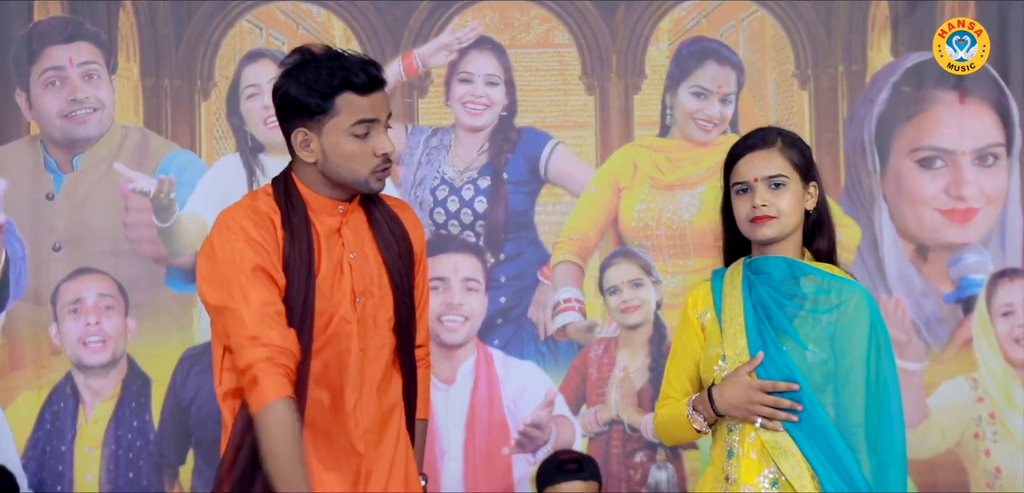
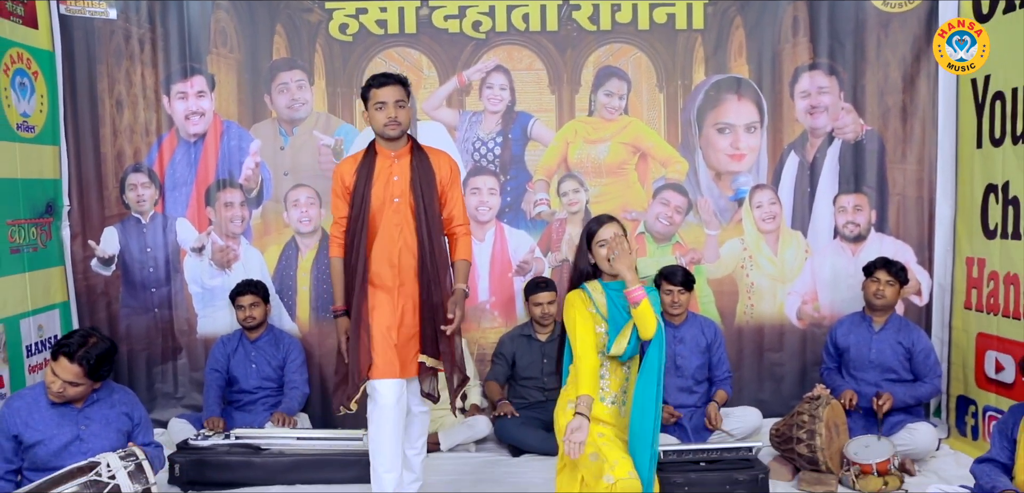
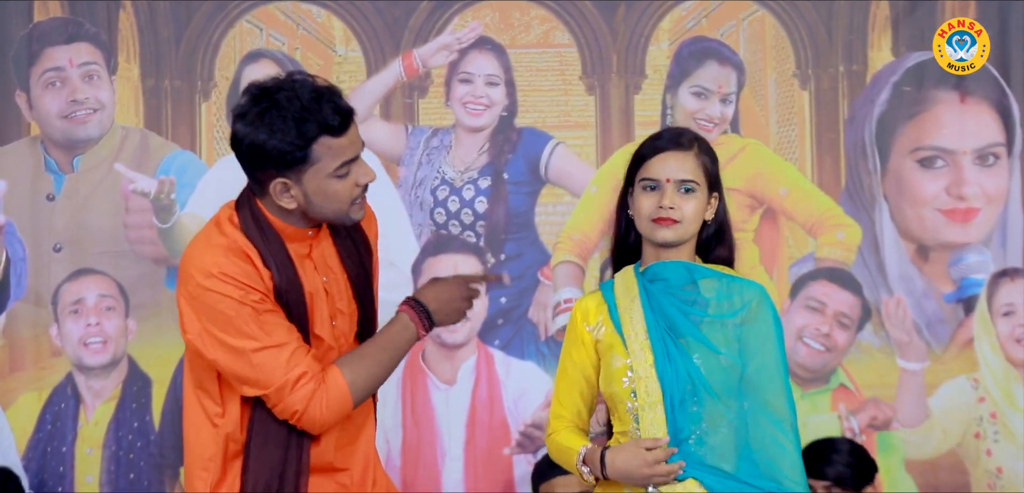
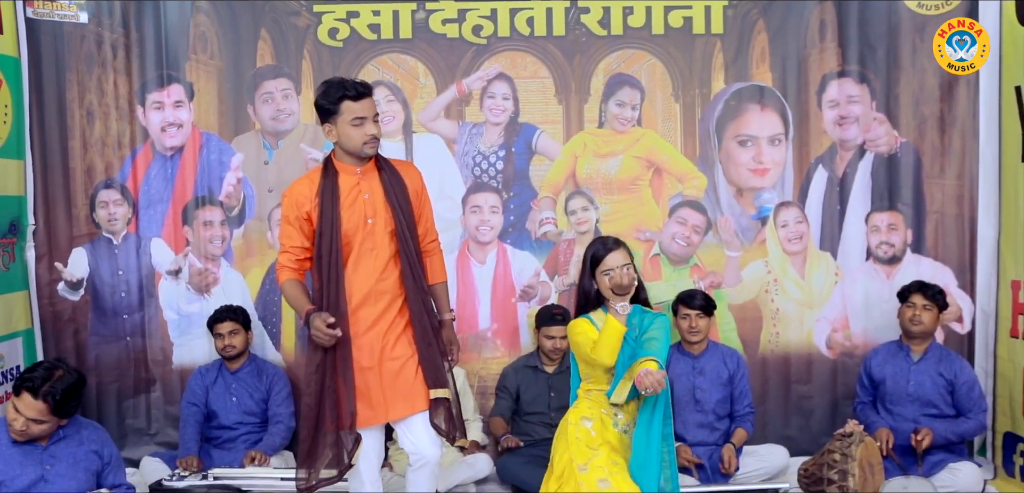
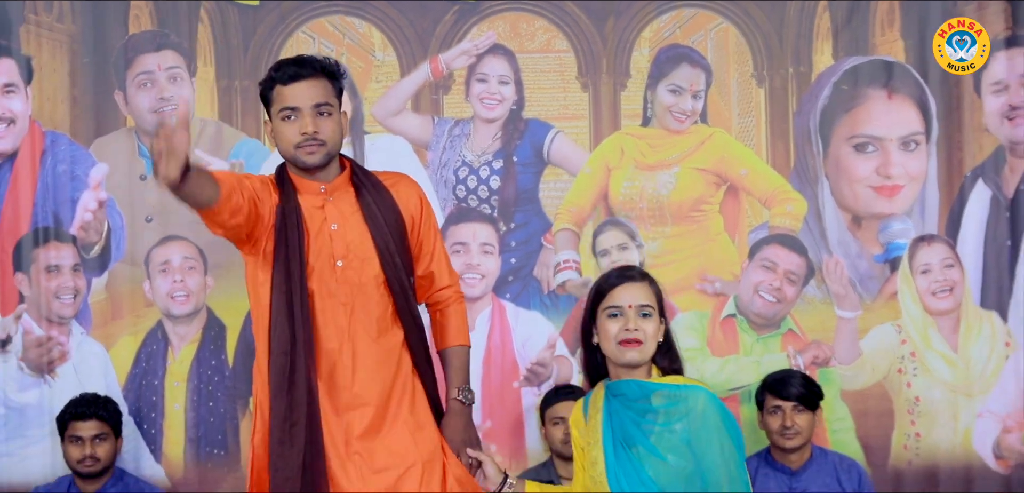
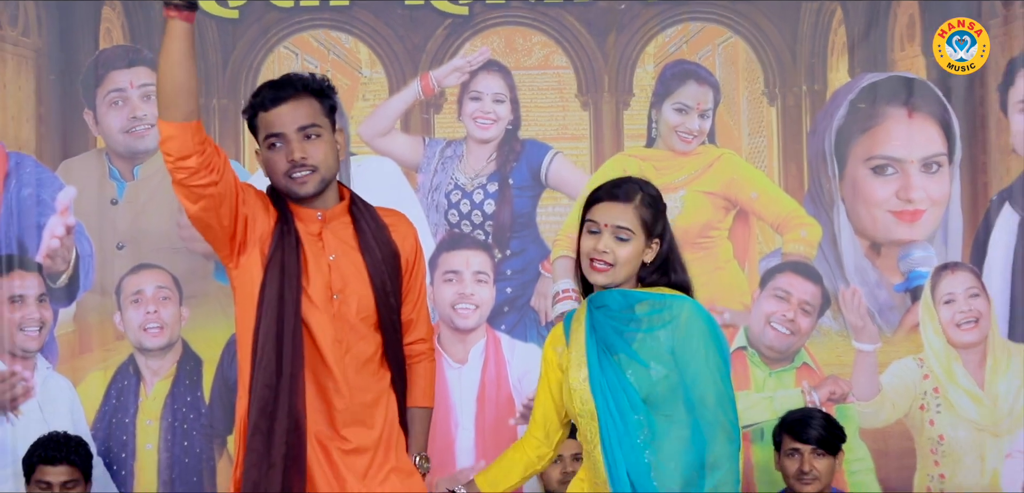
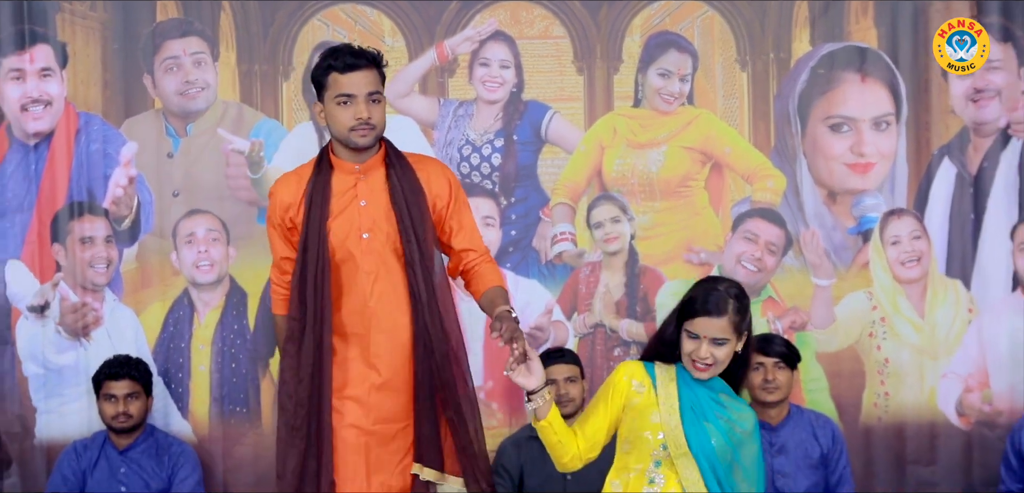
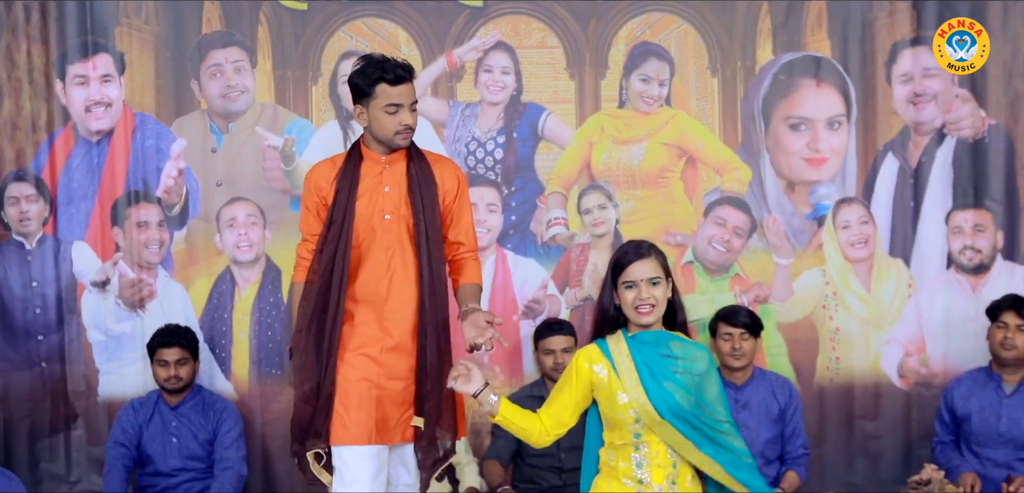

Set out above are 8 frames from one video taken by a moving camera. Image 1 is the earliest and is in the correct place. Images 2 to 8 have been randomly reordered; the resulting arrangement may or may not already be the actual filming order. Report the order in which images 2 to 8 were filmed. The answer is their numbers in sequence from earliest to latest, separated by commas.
3, 6, 5, 7, 8, 4, 2
